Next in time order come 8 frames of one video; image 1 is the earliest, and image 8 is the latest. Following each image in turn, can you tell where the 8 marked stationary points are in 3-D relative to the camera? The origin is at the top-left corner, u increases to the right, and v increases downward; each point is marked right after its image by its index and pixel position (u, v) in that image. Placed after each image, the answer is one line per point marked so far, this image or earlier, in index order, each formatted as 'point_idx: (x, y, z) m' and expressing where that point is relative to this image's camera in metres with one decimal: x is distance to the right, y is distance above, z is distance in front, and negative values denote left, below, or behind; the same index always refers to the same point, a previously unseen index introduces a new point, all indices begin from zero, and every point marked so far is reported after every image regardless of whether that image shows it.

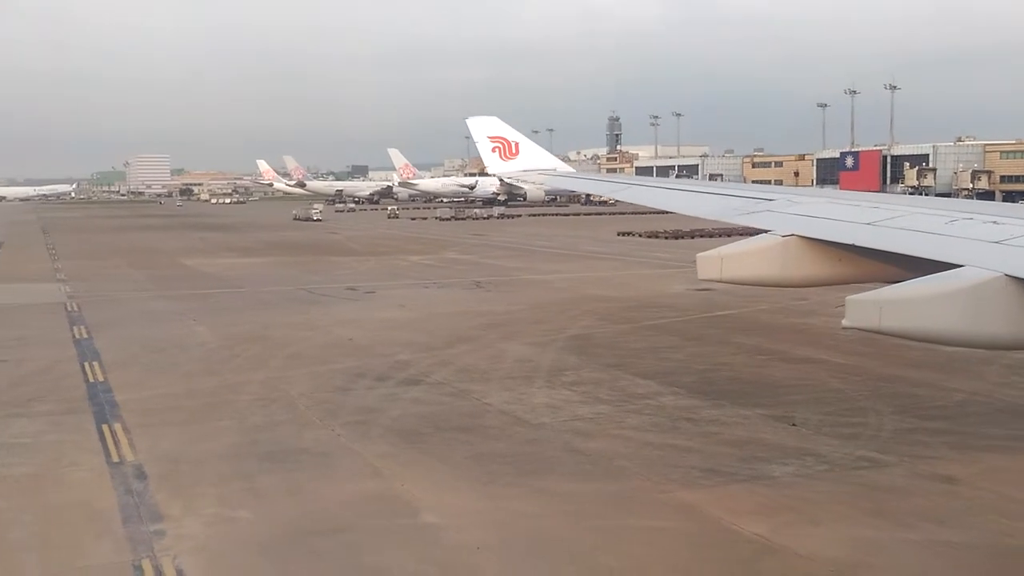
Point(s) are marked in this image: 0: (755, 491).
0: (+1.9, -1.5, +8.3) m
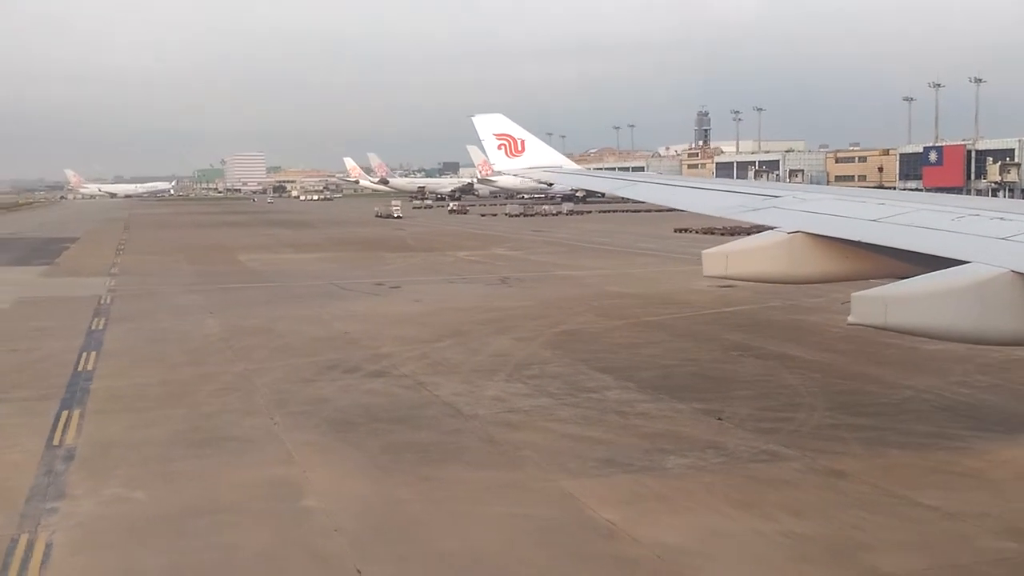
0: (+1.0, -1.5, +8.5) m
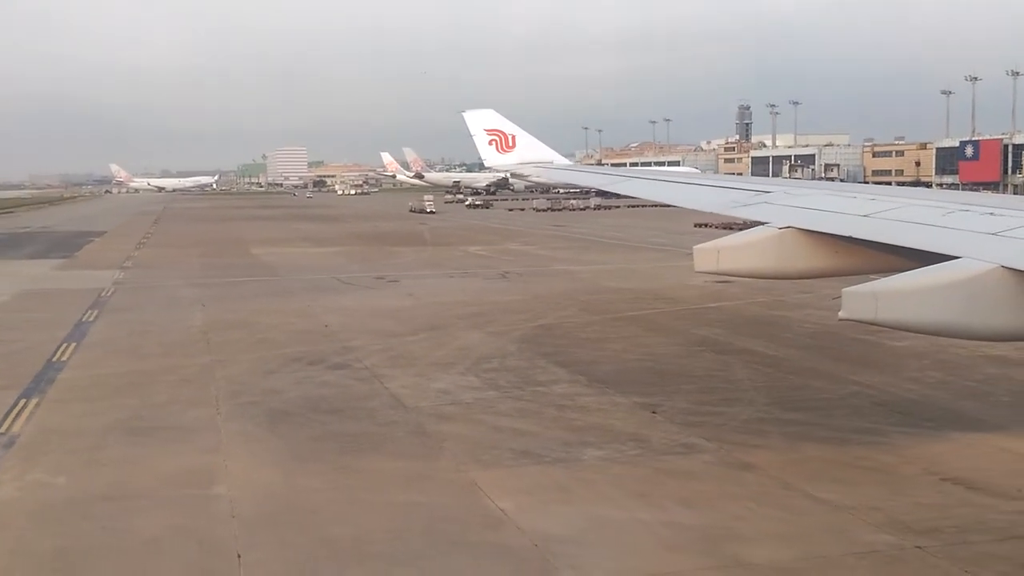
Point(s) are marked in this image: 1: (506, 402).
0: (+0.3, -1.4, +8.6) m
1: (-0.1, -1.2, +11.5) m
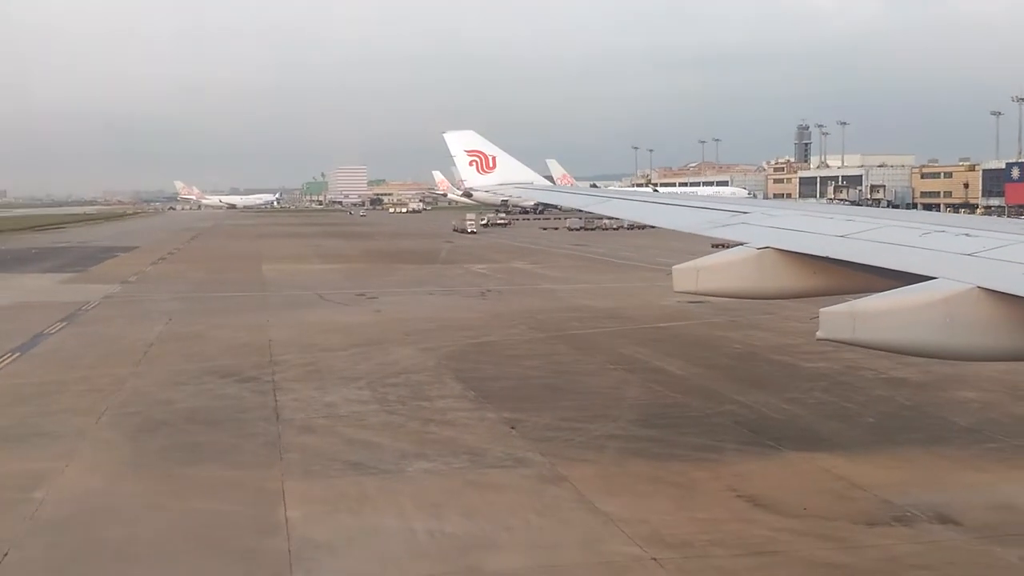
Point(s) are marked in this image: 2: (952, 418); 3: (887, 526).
0: (-1.2, -1.5, +8.9) m
1: (-1.4, -1.4, +11.8) m
2: (+4.5, -1.3, +11.5) m
3: (+2.6, -1.6, +7.6) m
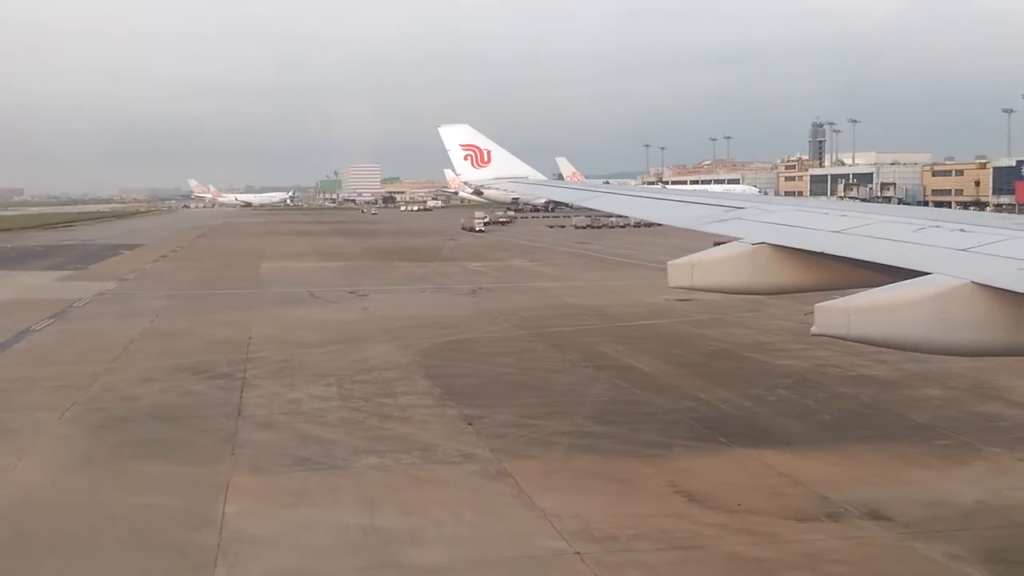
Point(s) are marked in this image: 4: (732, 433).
0: (-1.7, -1.5, +9.0) m
1: (-1.8, -1.3, +11.9) m
2: (+4.1, -1.3, +11.5) m
3: (+2.1, -1.6, +7.6) m
4: (+2.1, -1.4, +10.8) m
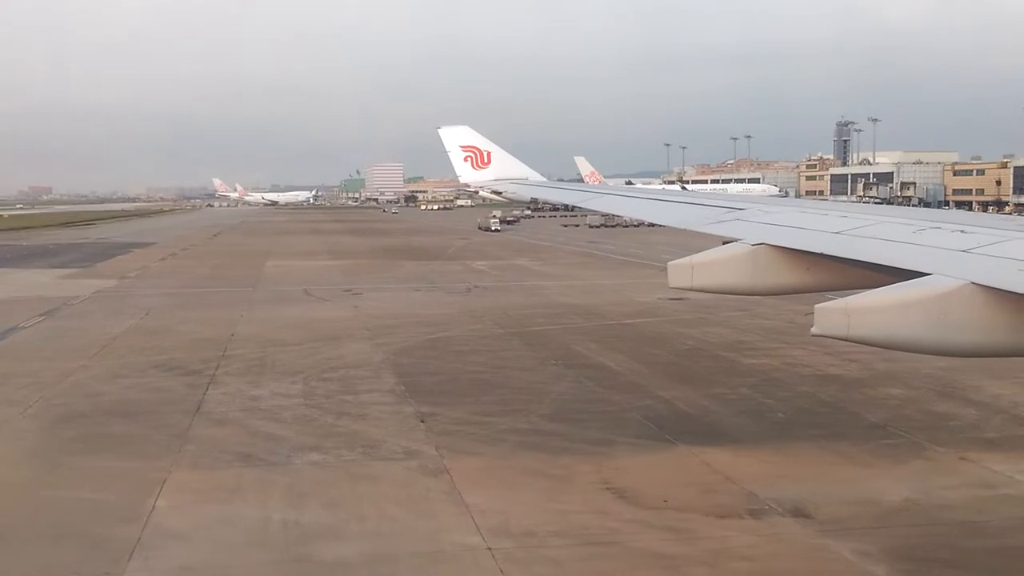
0: (-2.2, -1.5, +9.1) m
1: (-2.3, -1.3, +12.0) m
2: (+3.6, -1.3, +11.5) m
3: (+1.5, -1.6, +7.7) m
4: (+1.6, -1.4, +10.8) m
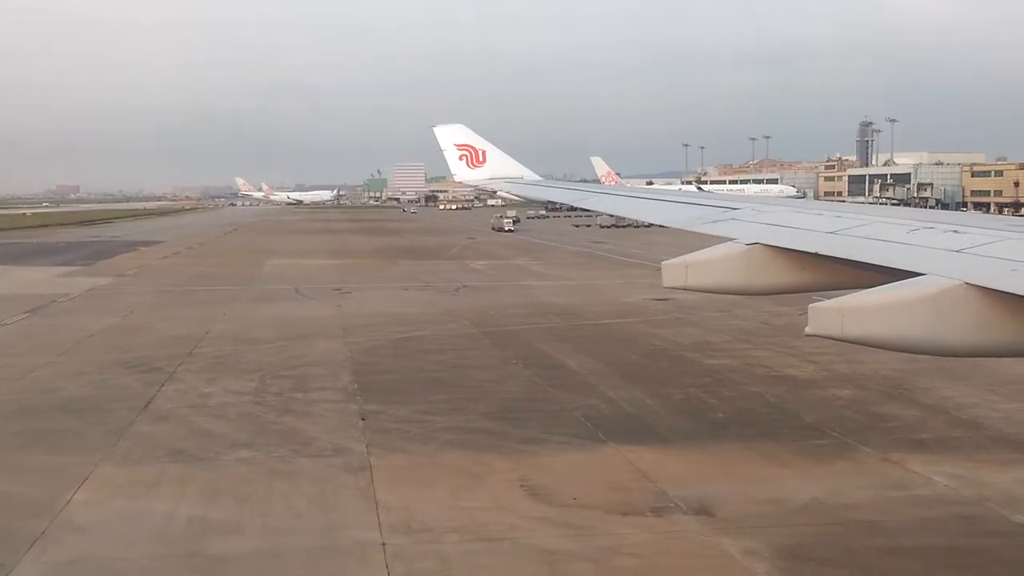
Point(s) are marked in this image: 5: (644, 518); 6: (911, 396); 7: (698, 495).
0: (-2.8, -1.5, +9.2) m
1: (-2.9, -1.3, +12.1) m
2: (+3.0, -1.3, +11.5) m
3: (+0.9, -1.6, +7.7) m
4: (+1.0, -1.4, +10.9) m
5: (+0.9, -1.6, +7.8) m
6: (+4.6, -1.2, +12.7) m
7: (+1.4, -1.6, +8.4) m
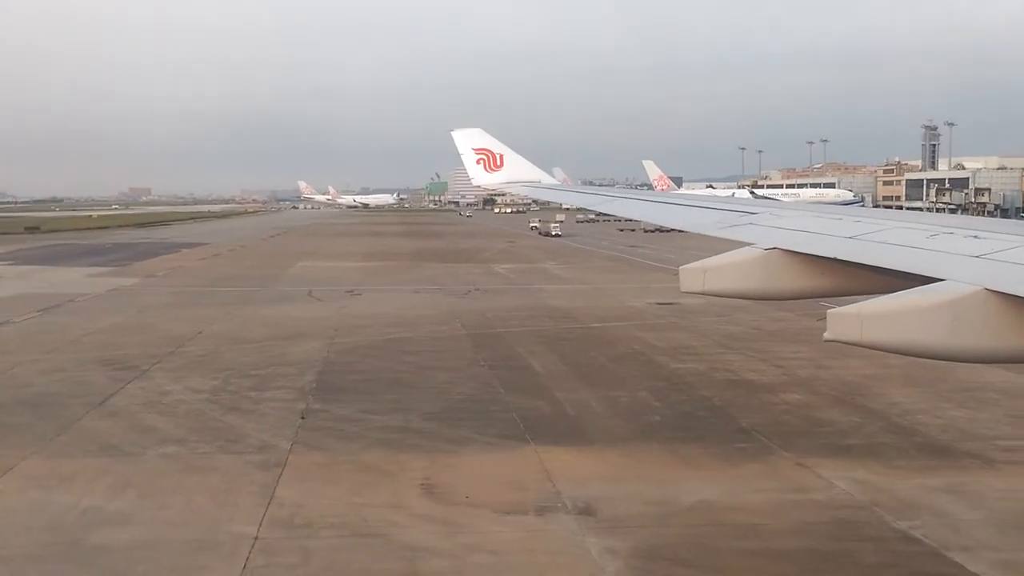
0: (-3.6, -1.5, +9.5) m
1: (-3.5, -1.3, +12.4) m
2: (+2.4, -1.4, +11.6) m
3: (0.0, -1.6, +7.9) m
4: (+0.3, -1.4, +11.0) m
5: (+0.1, -1.6, +7.9) m
6: (+4.0, -1.3, +12.7) m
7: (+0.6, -1.6, +8.5) m
